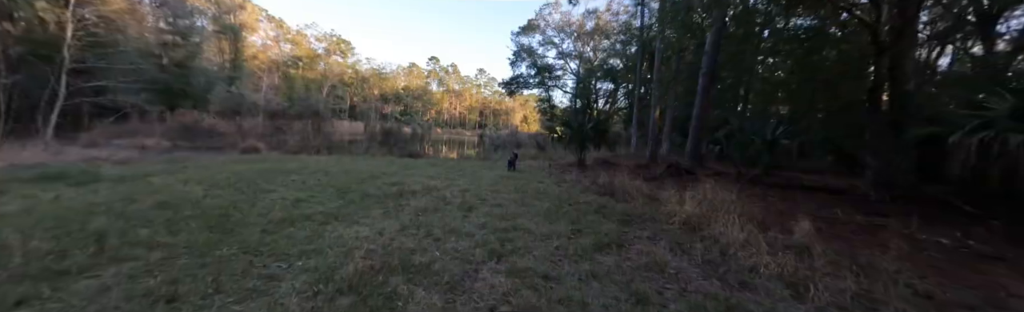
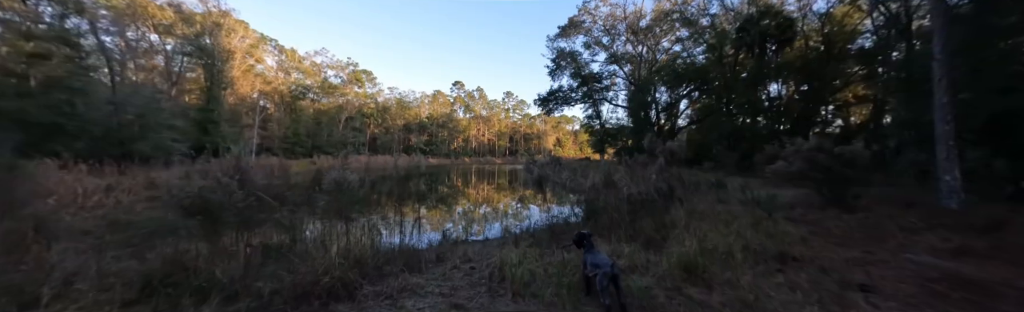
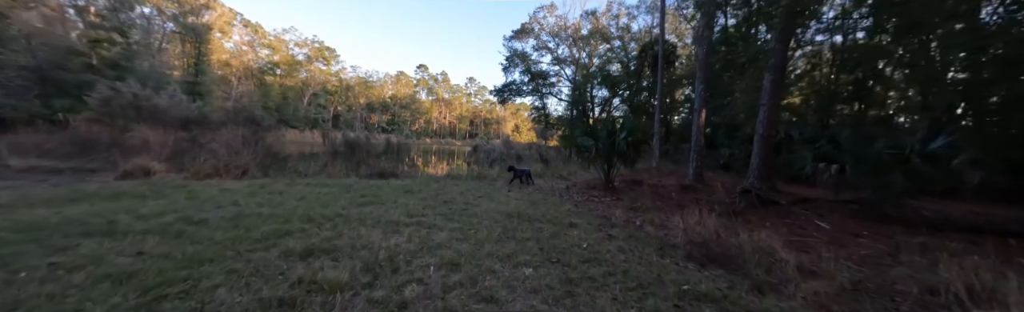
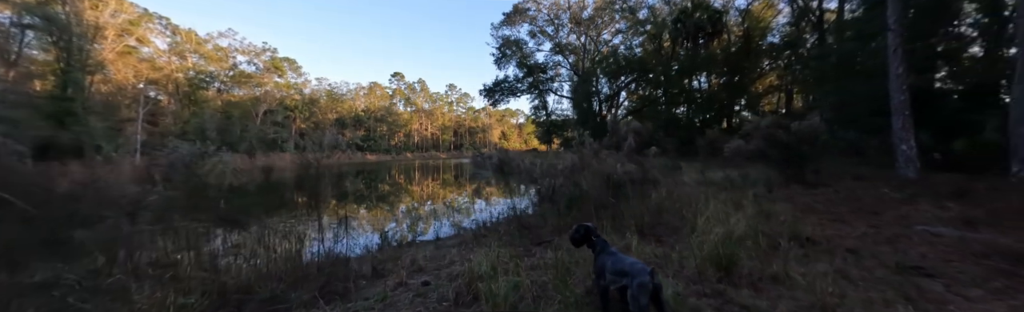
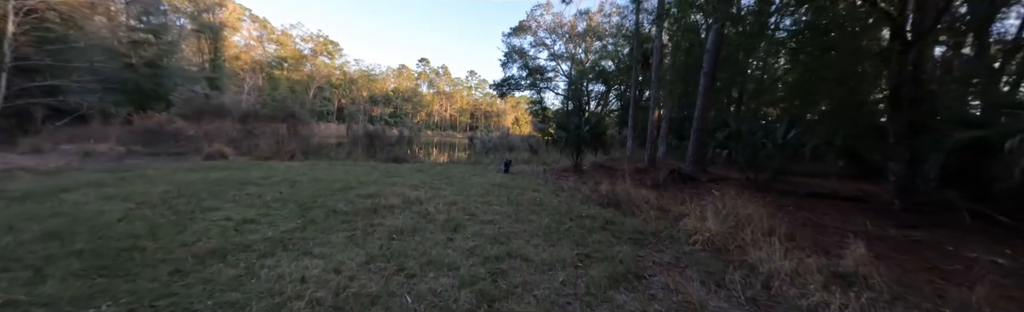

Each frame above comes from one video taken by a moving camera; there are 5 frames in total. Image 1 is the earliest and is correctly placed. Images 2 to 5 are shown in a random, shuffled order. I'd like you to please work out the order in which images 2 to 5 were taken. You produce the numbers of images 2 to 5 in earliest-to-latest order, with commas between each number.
5, 3, 2, 4
